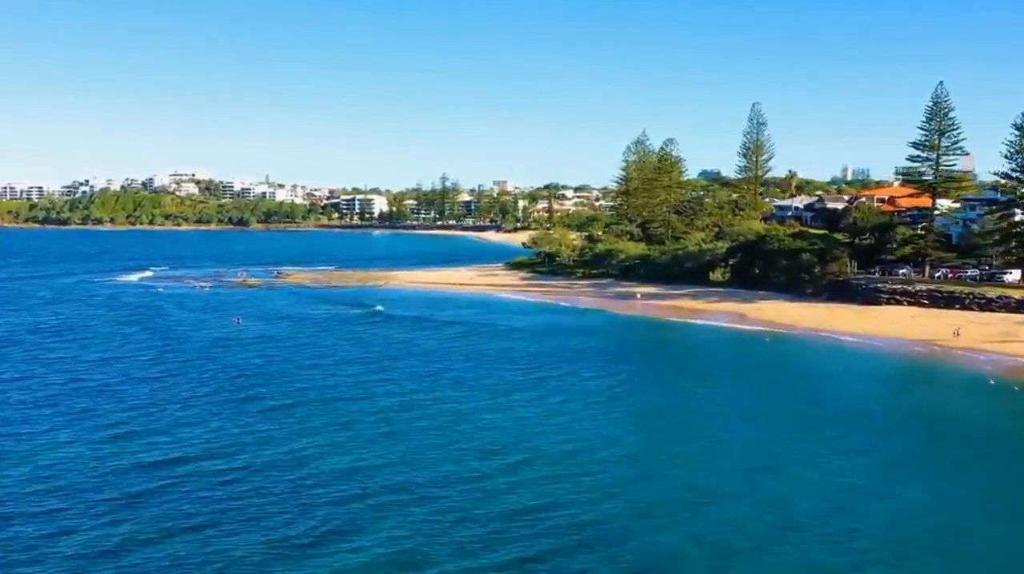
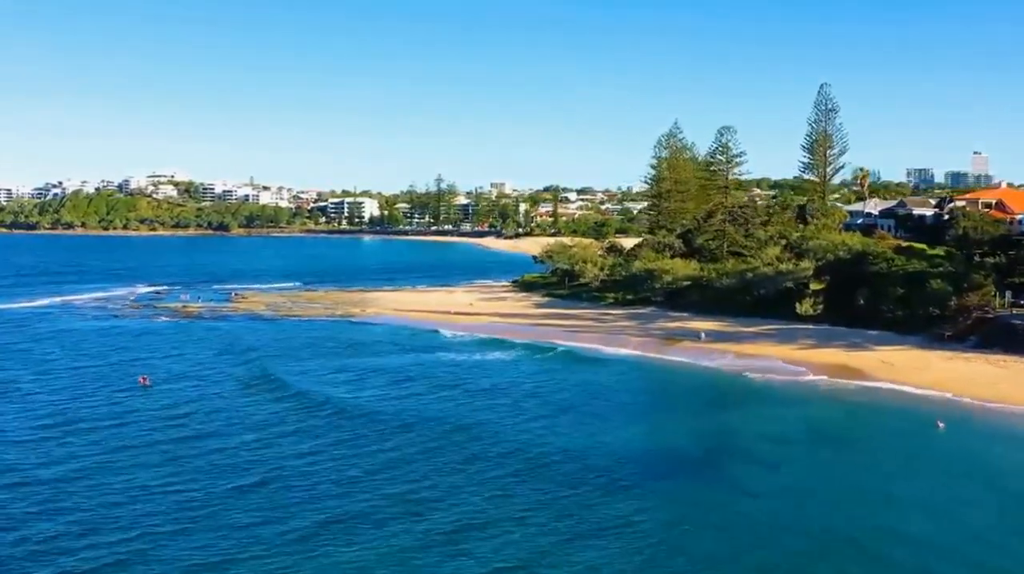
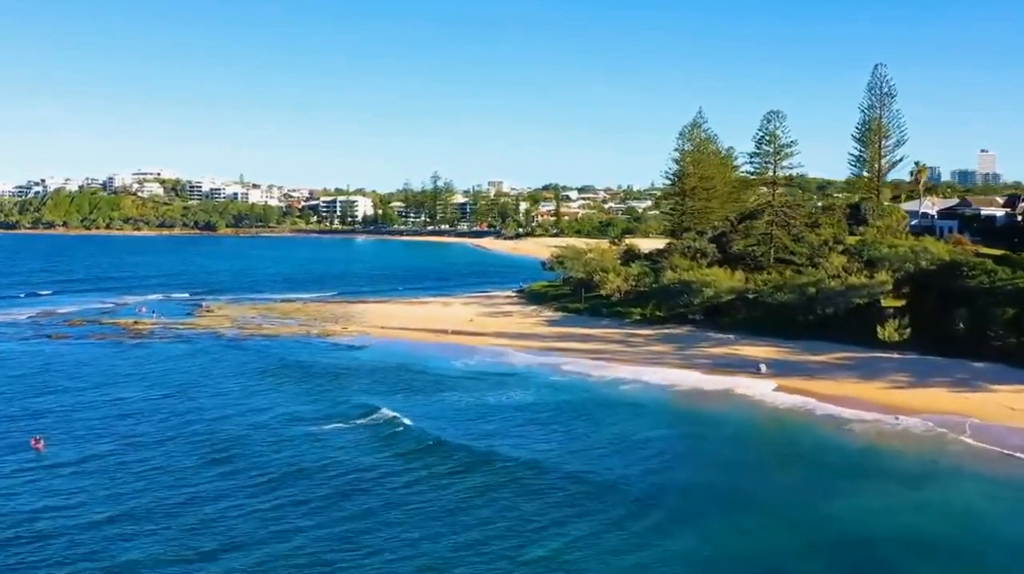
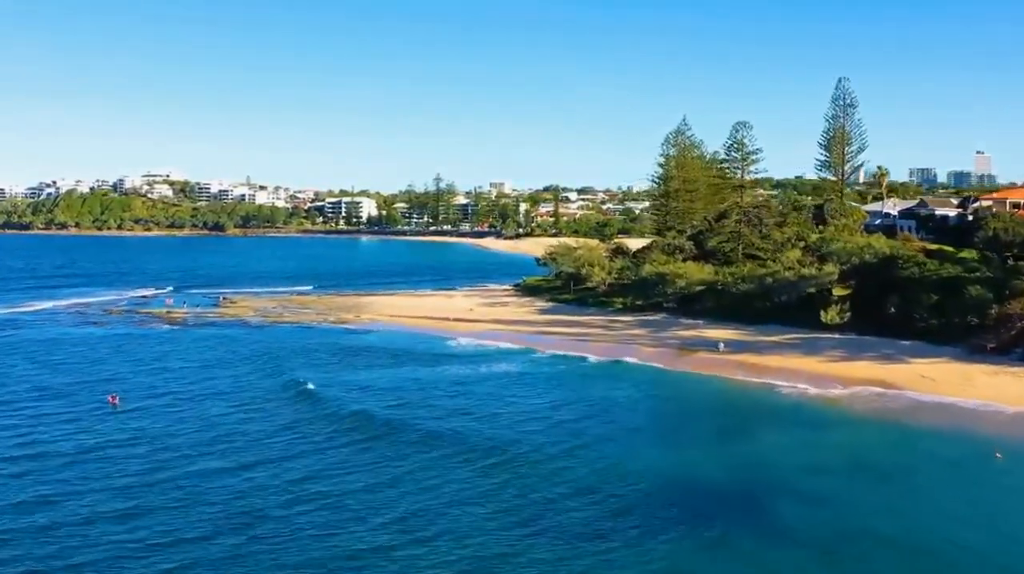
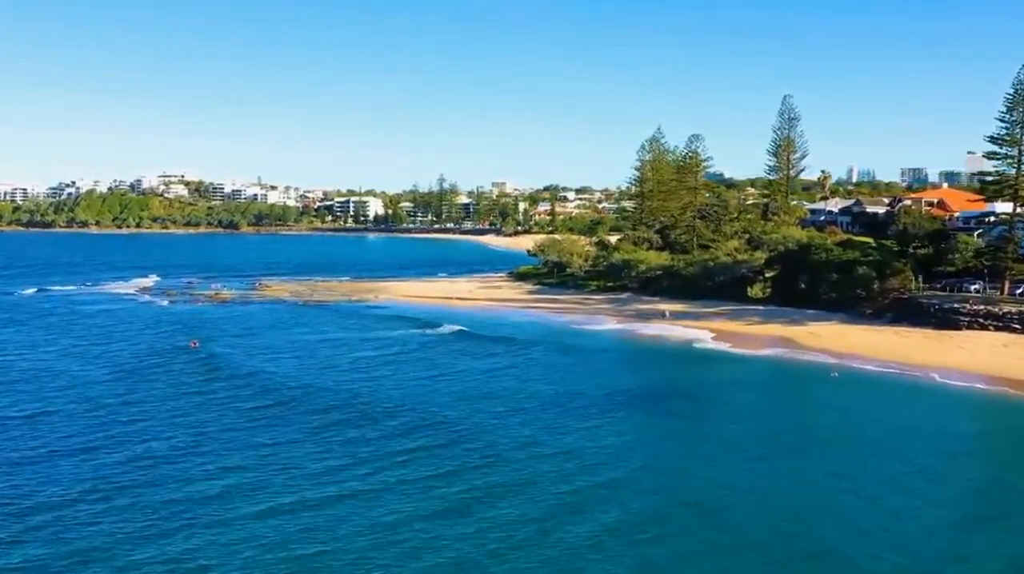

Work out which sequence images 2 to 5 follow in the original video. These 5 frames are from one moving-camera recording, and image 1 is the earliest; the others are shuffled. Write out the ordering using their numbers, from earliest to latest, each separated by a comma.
5, 2, 4, 3
